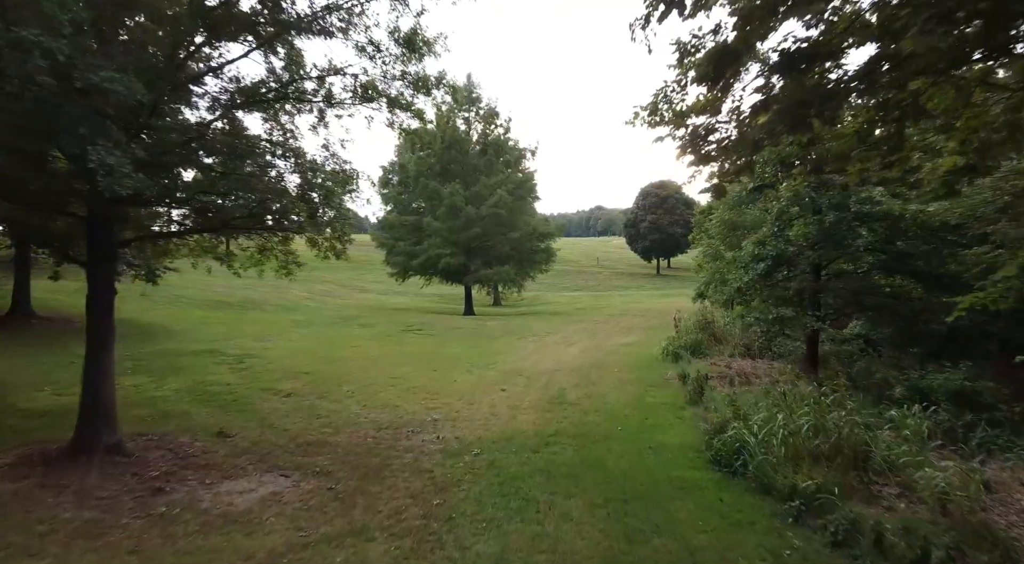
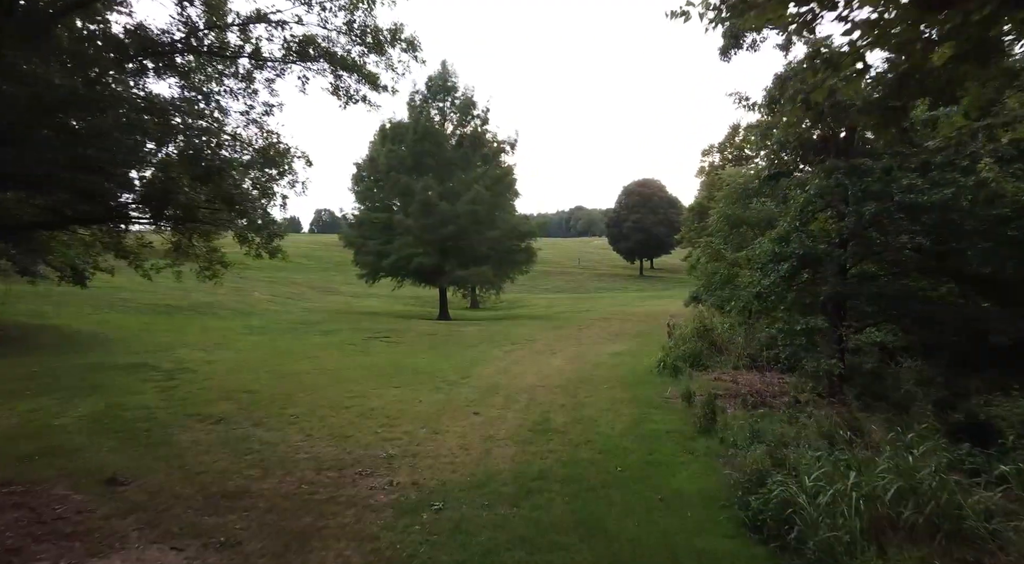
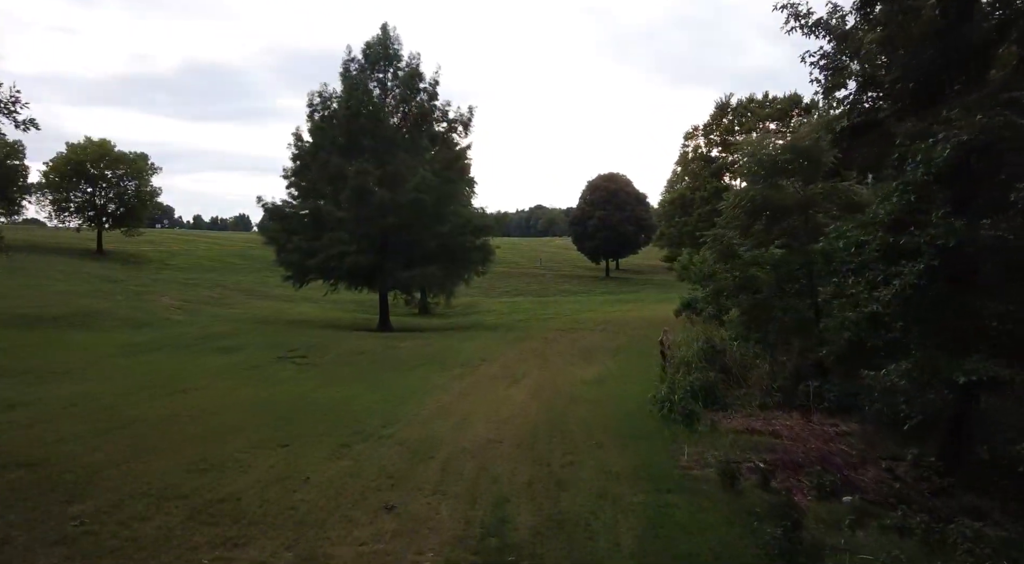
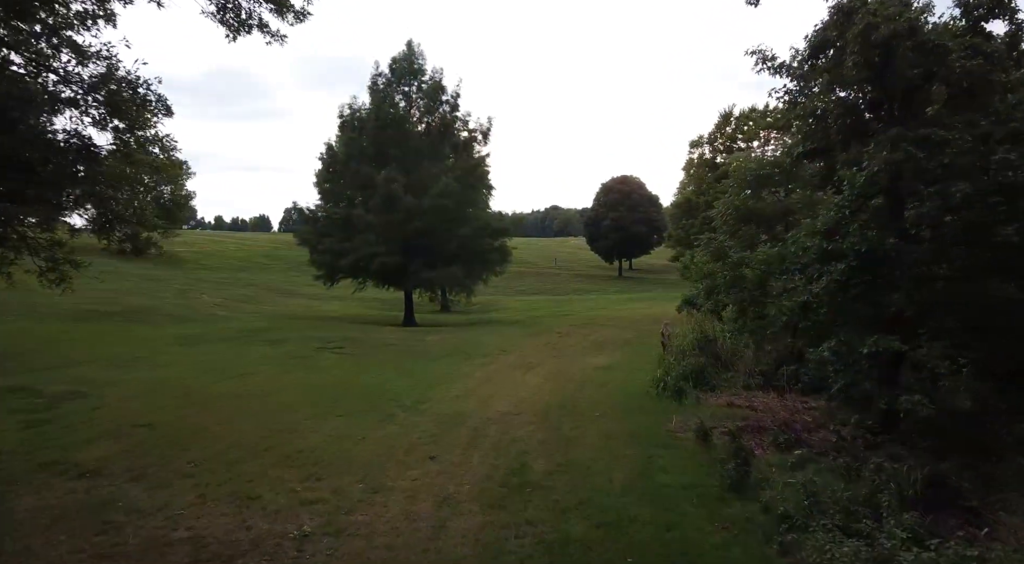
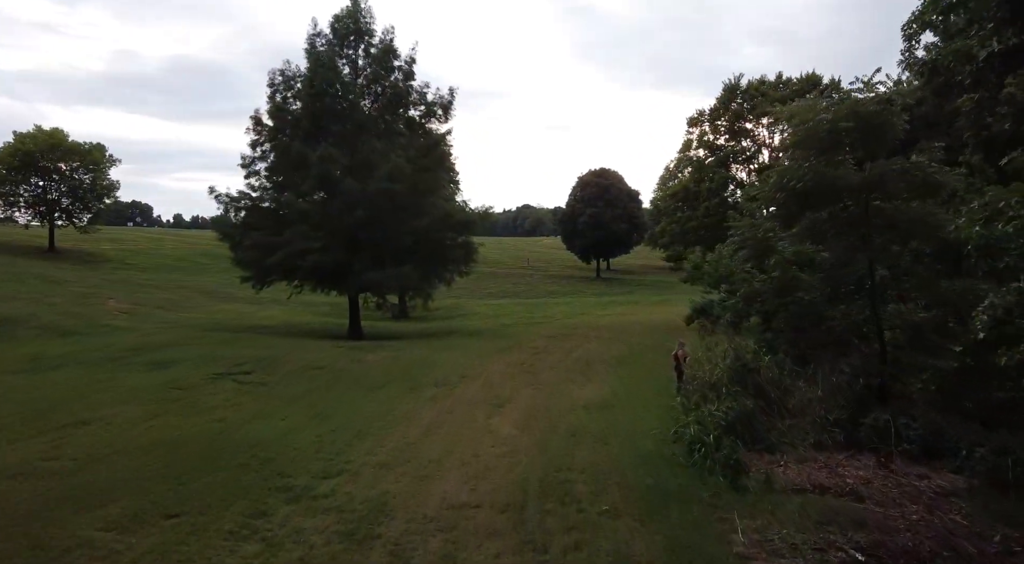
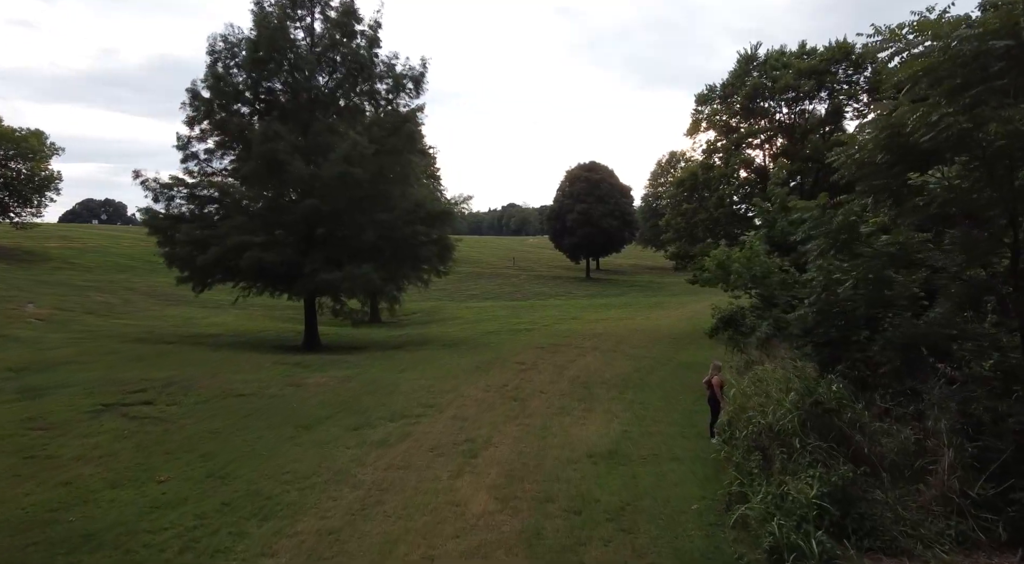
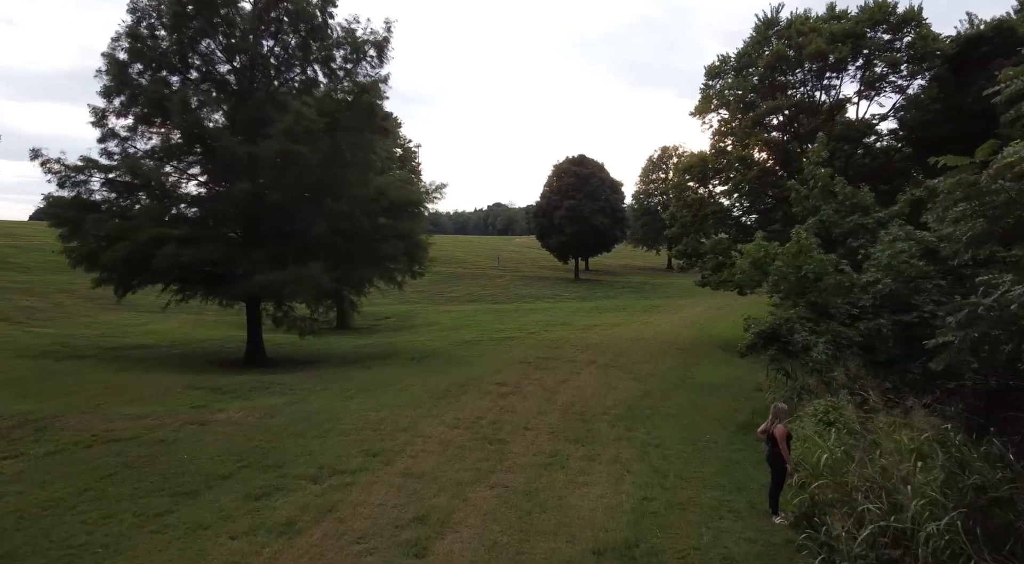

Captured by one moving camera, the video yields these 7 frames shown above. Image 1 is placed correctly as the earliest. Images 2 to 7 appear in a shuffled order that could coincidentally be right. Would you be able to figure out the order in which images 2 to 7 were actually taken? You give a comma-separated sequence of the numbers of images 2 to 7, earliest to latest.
2, 4, 3, 5, 6, 7
